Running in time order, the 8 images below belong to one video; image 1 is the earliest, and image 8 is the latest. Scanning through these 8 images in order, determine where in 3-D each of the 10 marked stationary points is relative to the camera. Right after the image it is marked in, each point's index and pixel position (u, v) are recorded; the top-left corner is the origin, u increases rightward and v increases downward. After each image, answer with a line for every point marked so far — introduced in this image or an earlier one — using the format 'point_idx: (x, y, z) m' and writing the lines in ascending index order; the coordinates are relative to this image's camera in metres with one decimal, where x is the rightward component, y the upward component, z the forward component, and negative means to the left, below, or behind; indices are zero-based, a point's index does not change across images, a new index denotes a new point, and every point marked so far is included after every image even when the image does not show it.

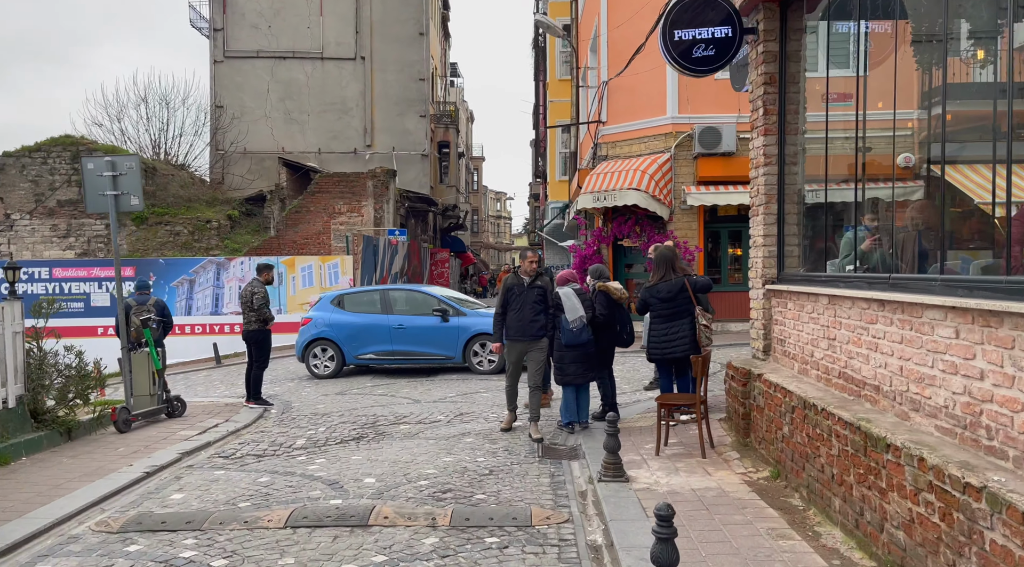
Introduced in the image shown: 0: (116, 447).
0: (-3.8, -1.6, +7.8) m
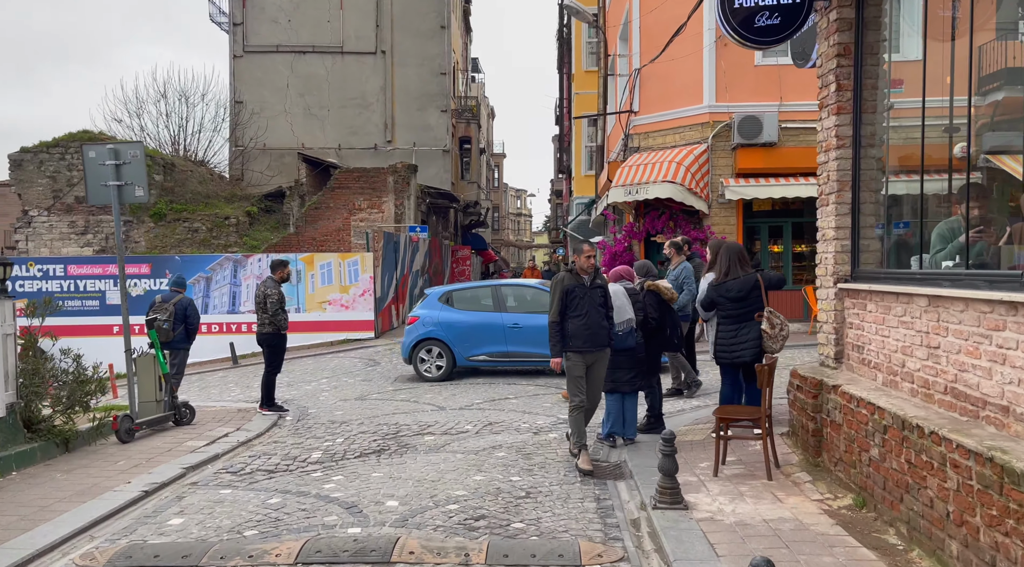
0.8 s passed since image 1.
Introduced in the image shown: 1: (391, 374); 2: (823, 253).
0: (-3.5, -1.5, +7.2) m
1: (-1.9, -1.5, +13.0) m
2: (+2.4, +0.2, +6.4) m
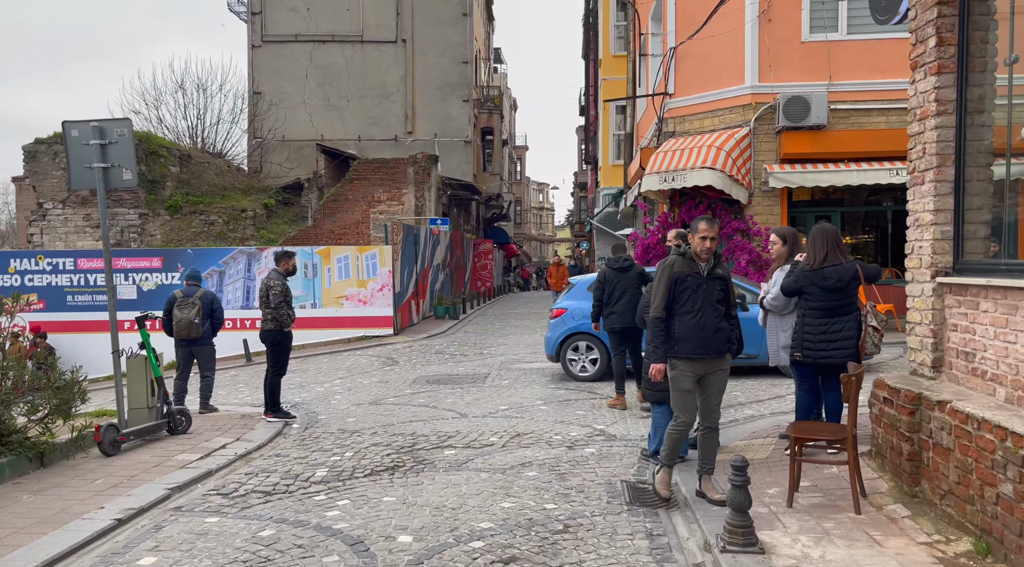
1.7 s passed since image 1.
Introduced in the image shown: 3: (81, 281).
0: (-3.2, -1.5, +6.3) m
1: (-1.5, -1.4, +12.1) m
2: (+2.7, +0.3, +5.4) m
3: (-9.9, +0.1, +18.8) m
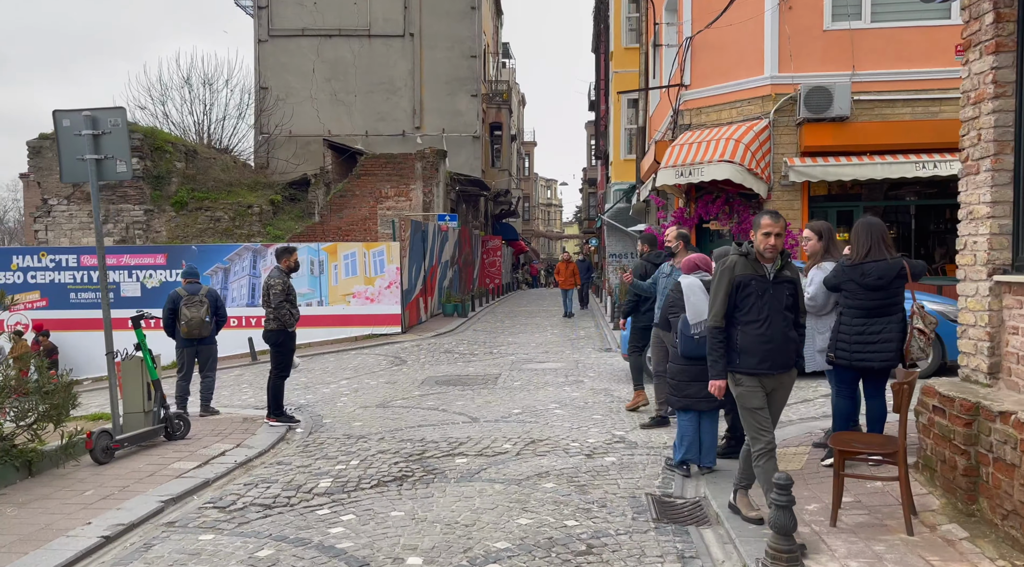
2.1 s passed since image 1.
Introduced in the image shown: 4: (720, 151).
0: (-3.1, -1.5, +5.9) m
1: (-1.3, -1.4, +11.8) m
2: (+2.8, +0.3, +5.0) m
3: (-9.6, +0.1, +18.5) m
4: (+3.4, +2.1, +13.3) m
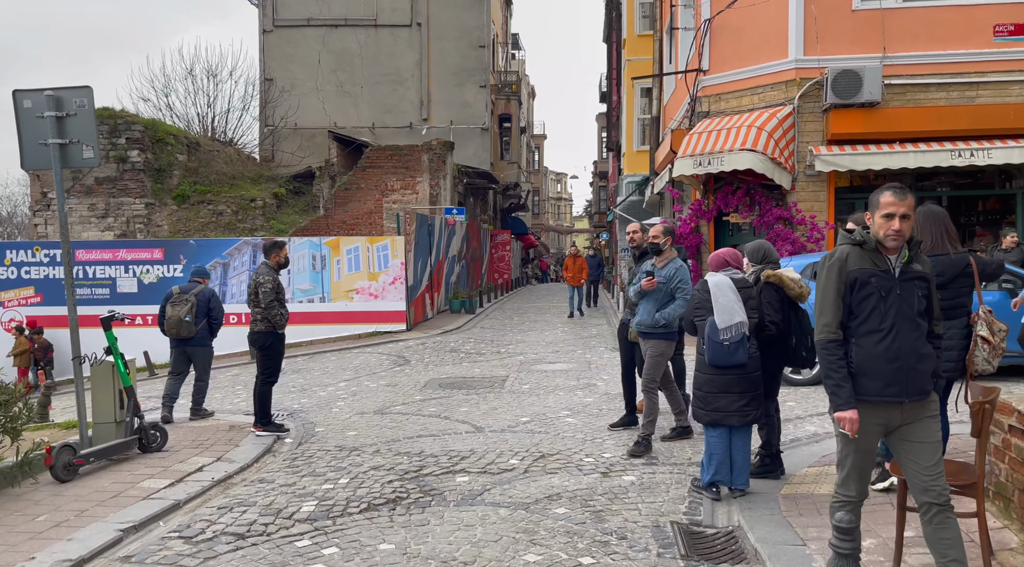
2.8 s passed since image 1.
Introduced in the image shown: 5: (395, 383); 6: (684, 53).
0: (-3.0, -1.5, +5.3) m
1: (-1.2, -1.3, +11.1) m
2: (+2.8, +0.3, +4.3) m
3: (-9.4, +0.2, +17.9) m
4: (+3.5, +2.2, +12.5) m
5: (-1.6, -1.3, +11.0) m
6: (+3.3, +4.4, +15.7) m
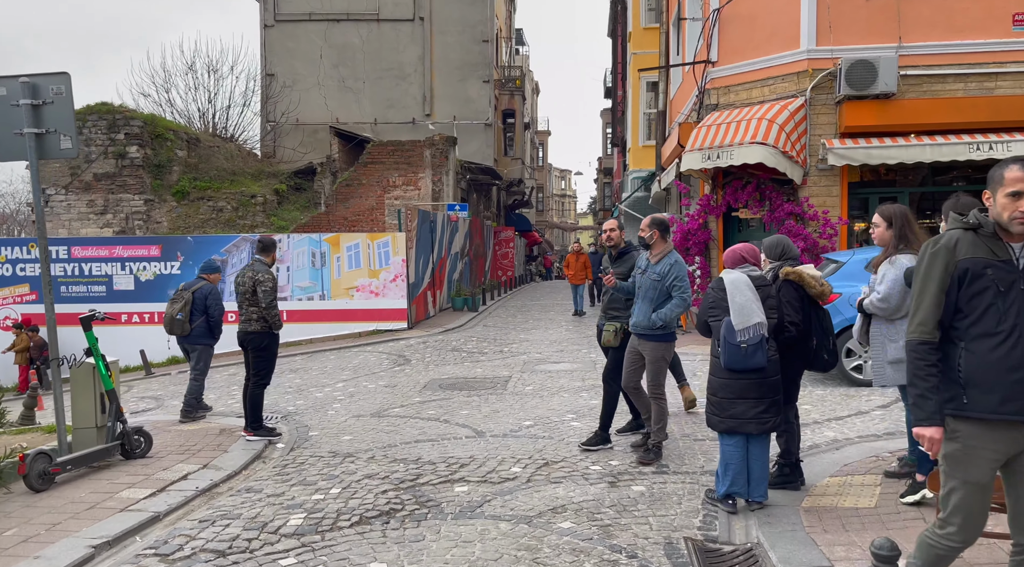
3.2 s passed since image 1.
0: (-3.0, -1.5, +4.9) m
1: (-1.2, -1.3, +10.7) m
2: (+2.8, +0.3, +3.9) m
3: (-9.4, +0.3, +17.6) m
4: (+3.6, +2.2, +12.1) m
5: (-1.5, -1.3, +10.7) m
6: (+3.4, +4.5, +15.3) m
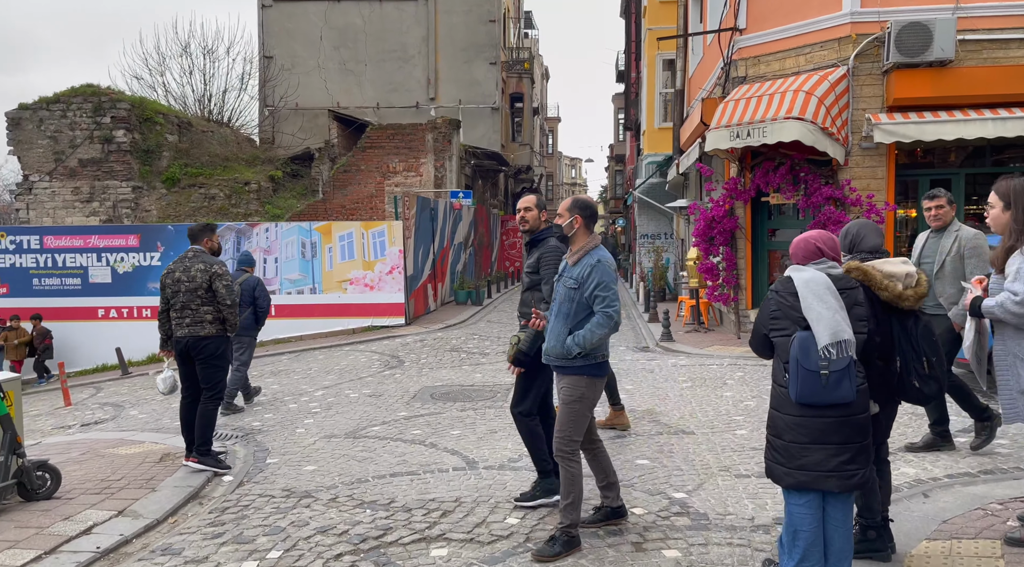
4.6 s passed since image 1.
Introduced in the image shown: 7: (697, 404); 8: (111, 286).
0: (-3.1, -1.5, +3.6) m
1: (-1.1, -1.2, +9.4) m
2: (+2.8, +0.3, +2.5) m
3: (-9.3, +0.4, +16.3) m
4: (+3.6, +2.3, +10.7) m
5: (-1.5, -1.2, +9.4) m
6: (+3.4, +4.6, +13.9) m
7: (+1.8, -1.2, +8.0) m
8: (-8.0, -0.1, +16.3) m
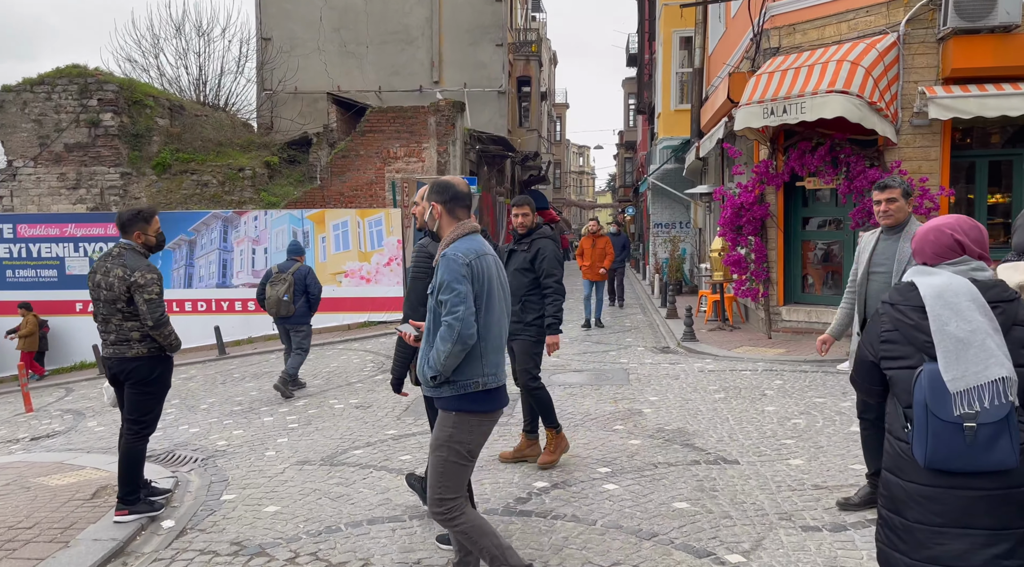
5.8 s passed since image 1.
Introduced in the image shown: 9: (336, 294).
0: (-3.1, -1.5, +2.5) m
1: (-1.1, -1.2, +8.3) m
2: (+2.8, +0.2, +1.3) m
3: (-9.1, +0.6, +15.2) m
4: (+3.7, +2.4, +9.5) m
5: (-1.4, -1.2, +8.2) m
6: (+3.6, +4.7, +12.6) m
7: (+1.9, -1.1, +6.8) m
8: (-7.8, +0.1, +15.2) m
9: (-3.2, -0.2, +14.6) m
